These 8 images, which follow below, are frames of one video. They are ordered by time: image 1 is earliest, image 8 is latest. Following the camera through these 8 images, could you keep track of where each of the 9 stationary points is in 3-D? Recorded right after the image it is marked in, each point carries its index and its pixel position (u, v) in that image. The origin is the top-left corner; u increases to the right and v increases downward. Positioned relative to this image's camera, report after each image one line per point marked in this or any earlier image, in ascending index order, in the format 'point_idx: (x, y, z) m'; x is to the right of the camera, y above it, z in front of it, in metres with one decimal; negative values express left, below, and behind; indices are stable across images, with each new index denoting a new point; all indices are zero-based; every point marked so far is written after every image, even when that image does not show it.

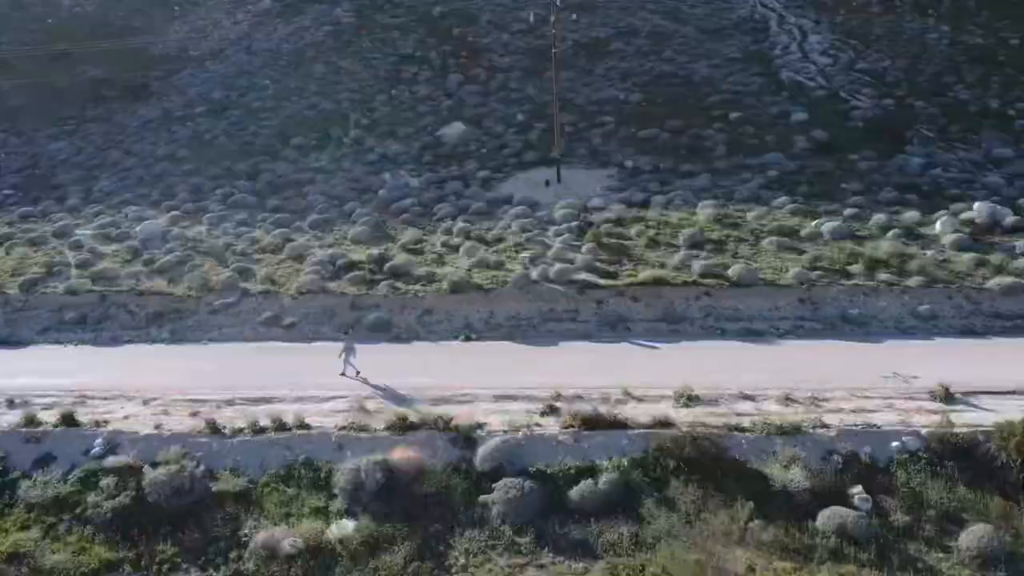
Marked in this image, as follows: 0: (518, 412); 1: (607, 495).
0: (+0.1, -2.9, +18.5) m
1: (+2.0, -4.1, +15.7) m
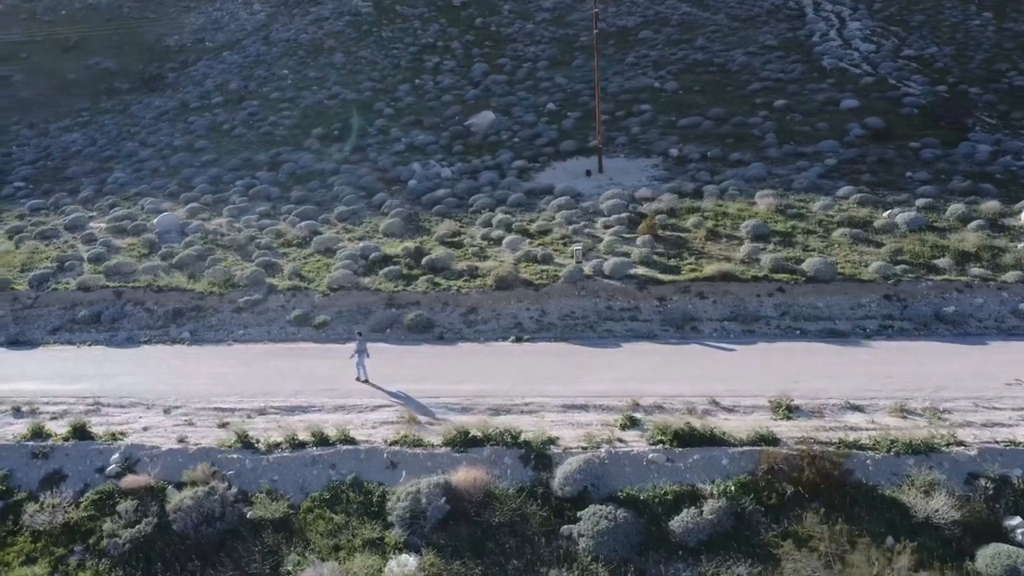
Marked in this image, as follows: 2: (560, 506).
0: (+1.7, -2.8, +16.1) m
1: (+3.5, -4.0, +13.2) m
2: (+0.9, -3.8, +13.8) m
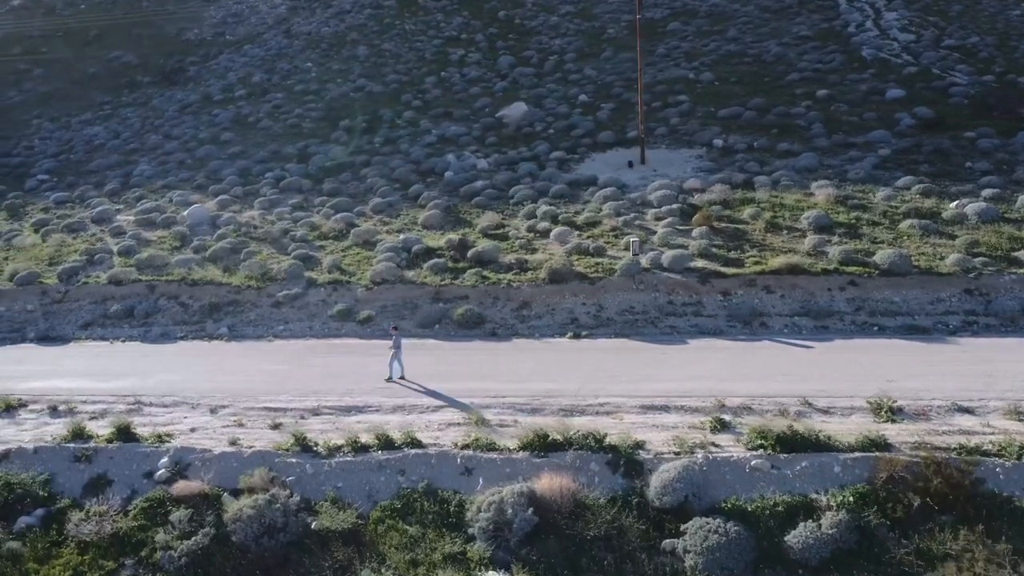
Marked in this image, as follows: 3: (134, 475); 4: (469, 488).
0: (+3.2, -2.6, +14.8) m
1: (+4.9, -3.8, +11.9) m
2: (+2.3, -3.6, +12.5) m
3: (-6.8, -3.4, +14.2) m
4: (-0.7, -3.4, +13.4) m
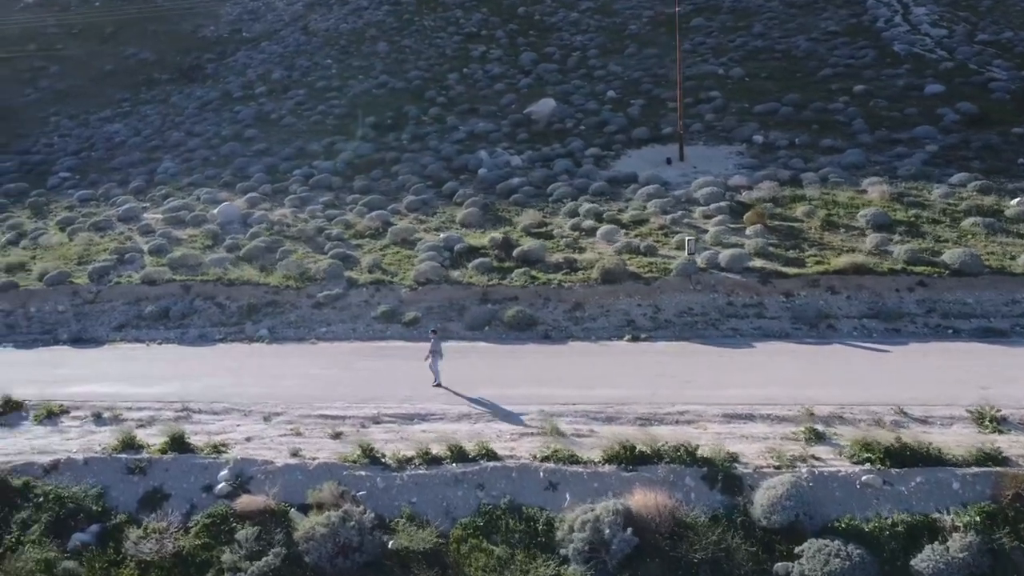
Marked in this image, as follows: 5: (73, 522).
0: (+4.6, -2.6, +13.9) m
1: (+6.3, -3.9, +10.9) m
2: (+3.7, -3.7, +11.6) m
3: (-5.4, -3.4, +13.3) m
4: (+0.7, -3.4, +12.5) m
5: (-7.3, -3.9, +13.1) m
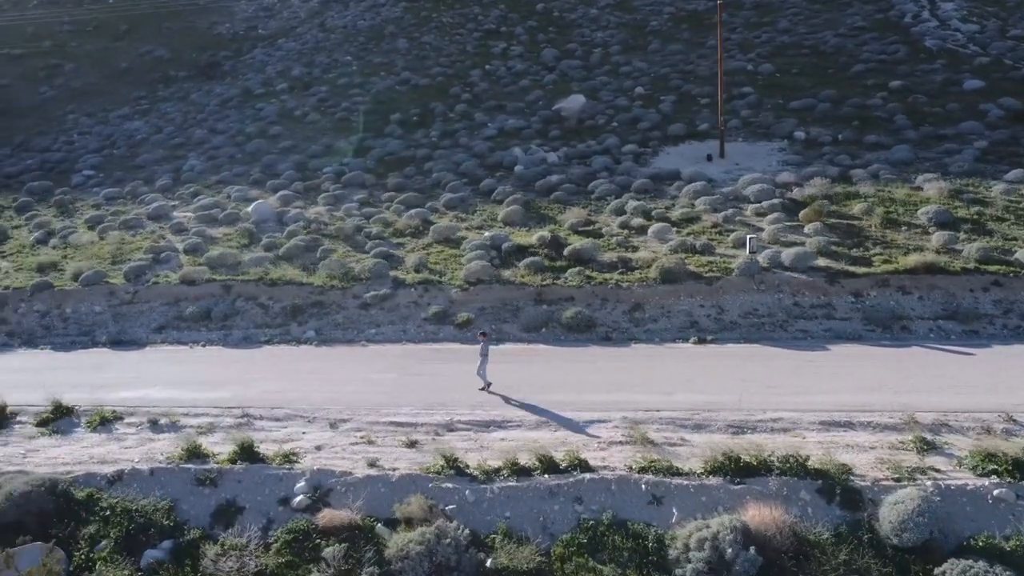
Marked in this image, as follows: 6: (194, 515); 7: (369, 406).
0: (+6.1, -2.6, +13.1) m
1: (+7.8, -3.9, +10.1) m
2: (+5.2, -3.7, +10.8) m
3: (-3.9, -3.4, +12.6) m
4: (+2.2, -3.4, +11.7) m
5: (-5.8, -3.9, +12.3) m
6: (-5.1, -3.6, +12.6) m
7: (-2.9, -2.4, +16.0) m
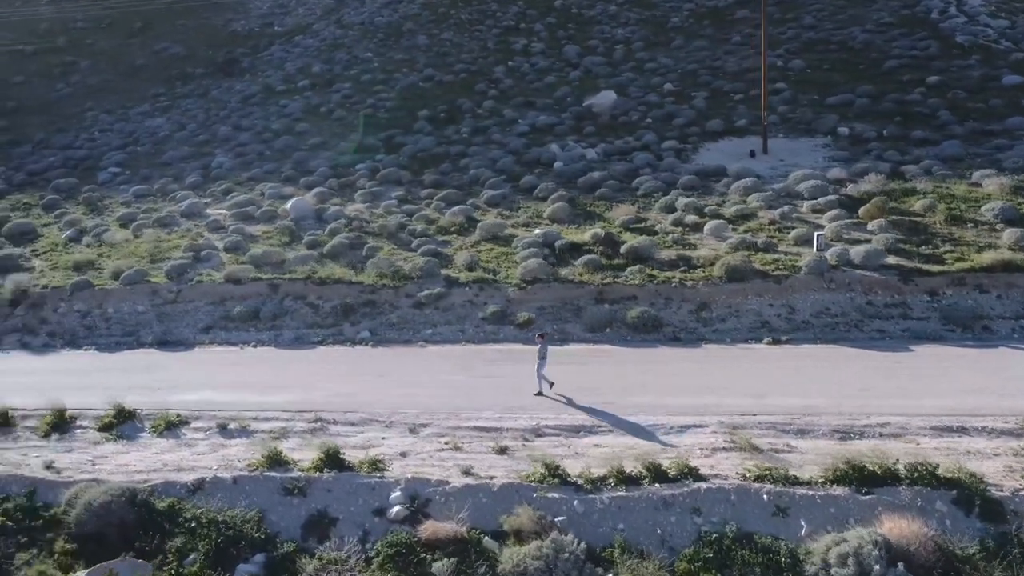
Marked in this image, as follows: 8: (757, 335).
0: (+7.7, -2.6, +12.4) m
1: (+9.4, -3.8, +9.4) m
2: (+6.9, -3.6, +10.1) m
3: (-2.2, -3.4, +11.9) m
4: (+3.9, -3.4, +11.0) m
5: (-4.1, -3.9, +11.7) m
6: (-3.4, -3.6, +11.9) m
7: (-1.3, -2.4, +15.4) m
8: (+6.1, -1.2, +19.5) m
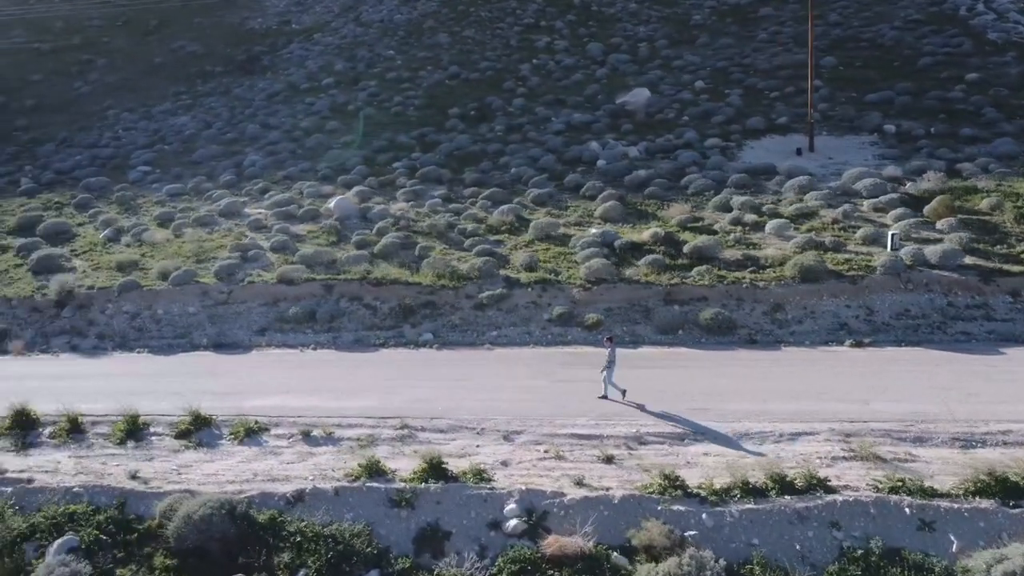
0: (+9.5, -2.6, +11.8) m
1: (+11.2, -3.9, +8.9) m
2: (+8.6, -3.7, +9.5) m
3: (-0.5, -3.4, +11.3) m
4: (+5.6, -3.4, +10.4) m
5: (-2.4, -3.9, +11.1) m
6: (-1.7, -3.6, +11.3) m
7: (+0.5, -2.4, +14.8) m
8: (+7.8, -1.2, +19.0) m
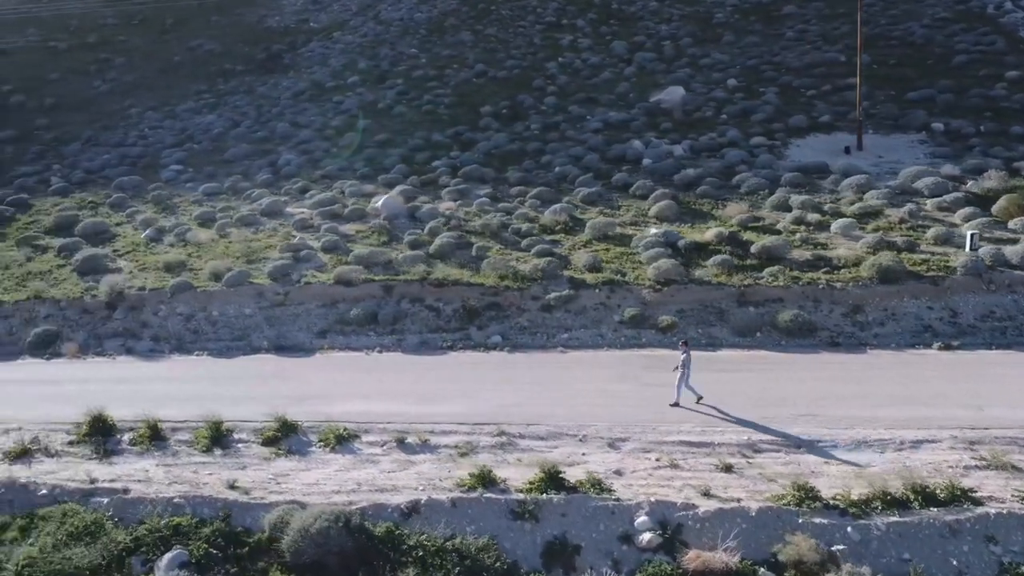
0: (+11.3, -2.6, +11.3) m
1: (+13.0, -3.9, +8.4) m
2: (+10.4, -3.7, +9.0) m
3: (+1.3, -3.4, +10.8) m
4: (+7.4, -3.4, +9.9) m
5: (-0.6, -3.9, +10.6) m
6: (+0.1, -3.7, +10.8) m
7: (+2.3, -2.4, +14.3) m
8: (+9.6, -1.2, +18.5) m
